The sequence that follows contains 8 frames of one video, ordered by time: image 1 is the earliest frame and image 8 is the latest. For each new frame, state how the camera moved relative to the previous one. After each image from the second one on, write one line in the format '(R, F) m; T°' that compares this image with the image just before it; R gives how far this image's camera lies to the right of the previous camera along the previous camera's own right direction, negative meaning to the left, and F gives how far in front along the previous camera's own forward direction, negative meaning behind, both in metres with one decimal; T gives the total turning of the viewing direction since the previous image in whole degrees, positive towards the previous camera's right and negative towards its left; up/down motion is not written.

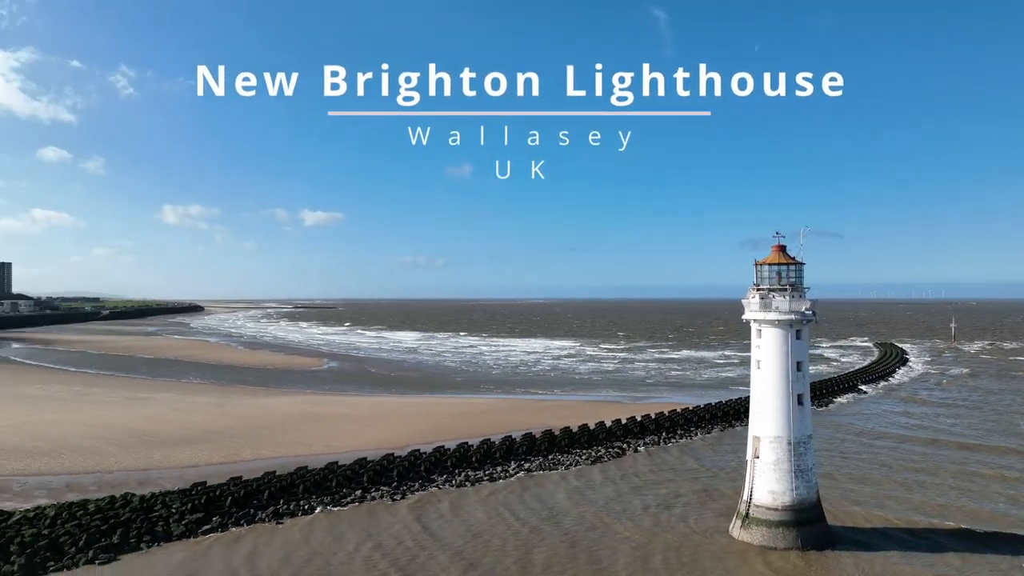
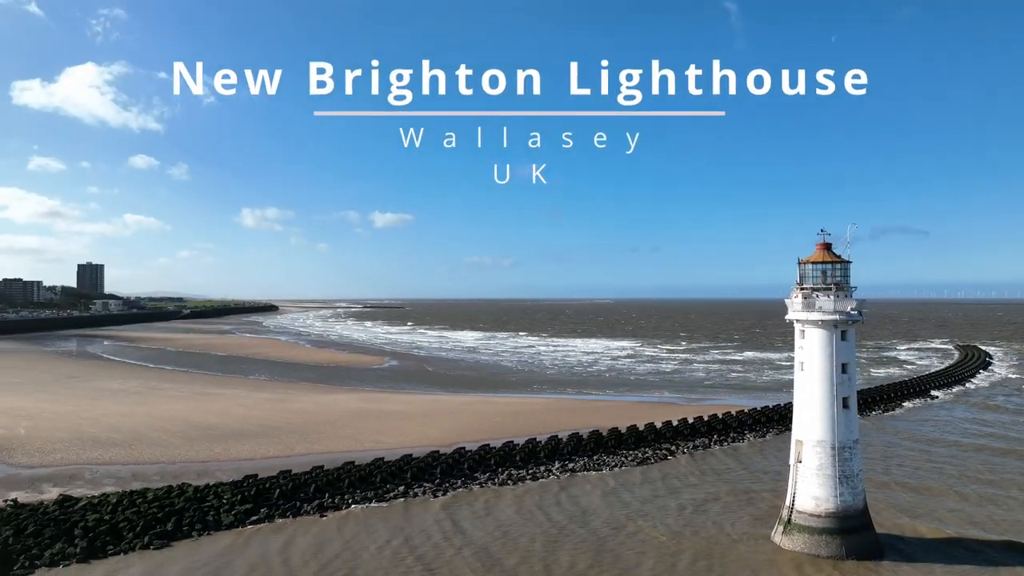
(+0.5, 0.0) m; -6°
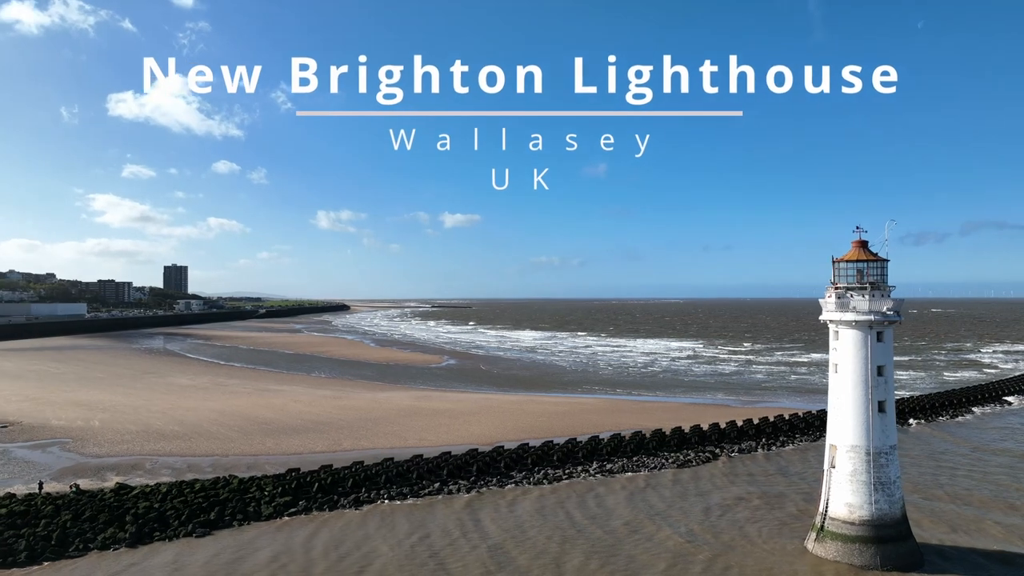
(+0.7, 0.0) m; -6°
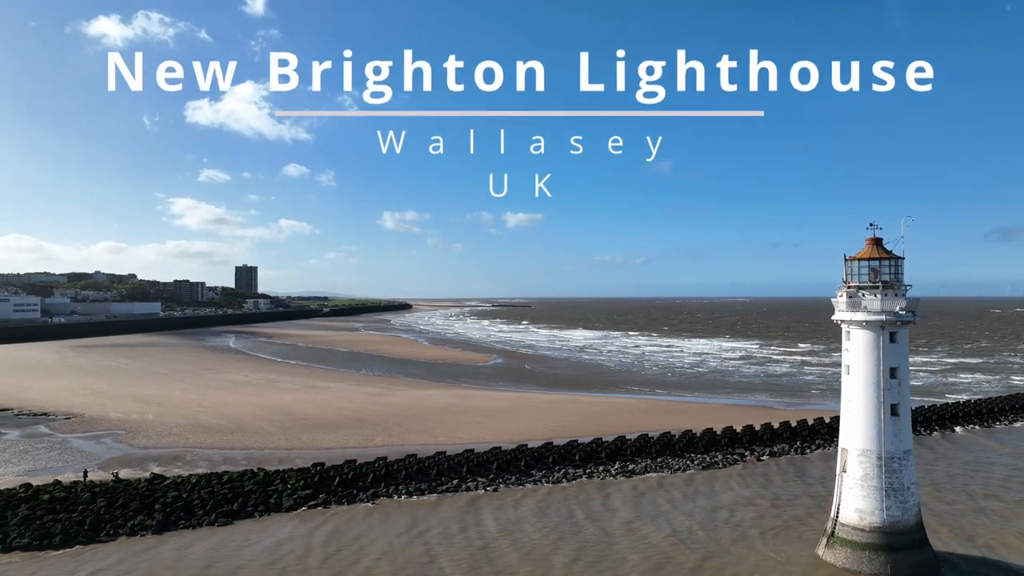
(+0.9, 0.0) m; -5°
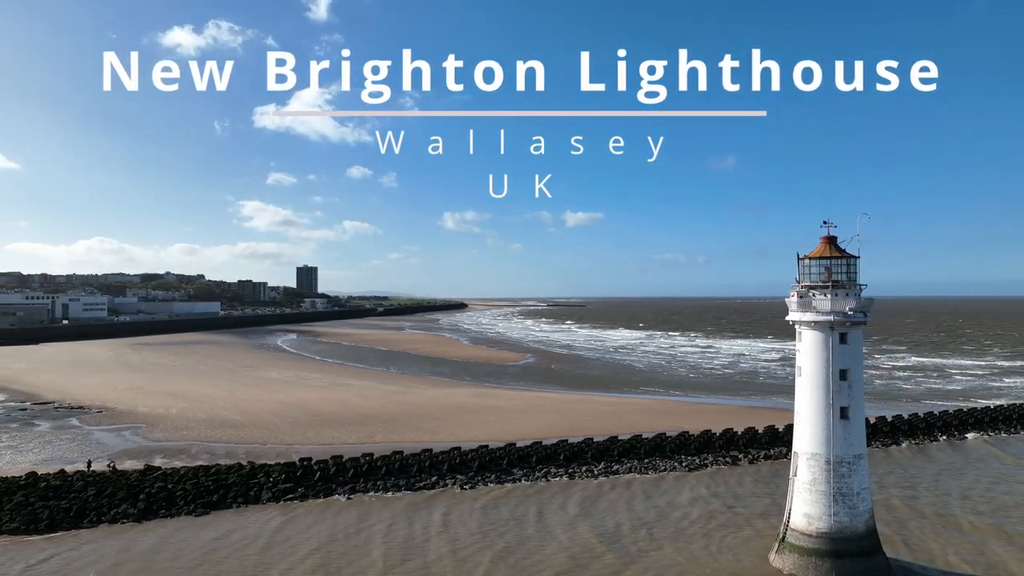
(+1.6, 0.0) m; -4°
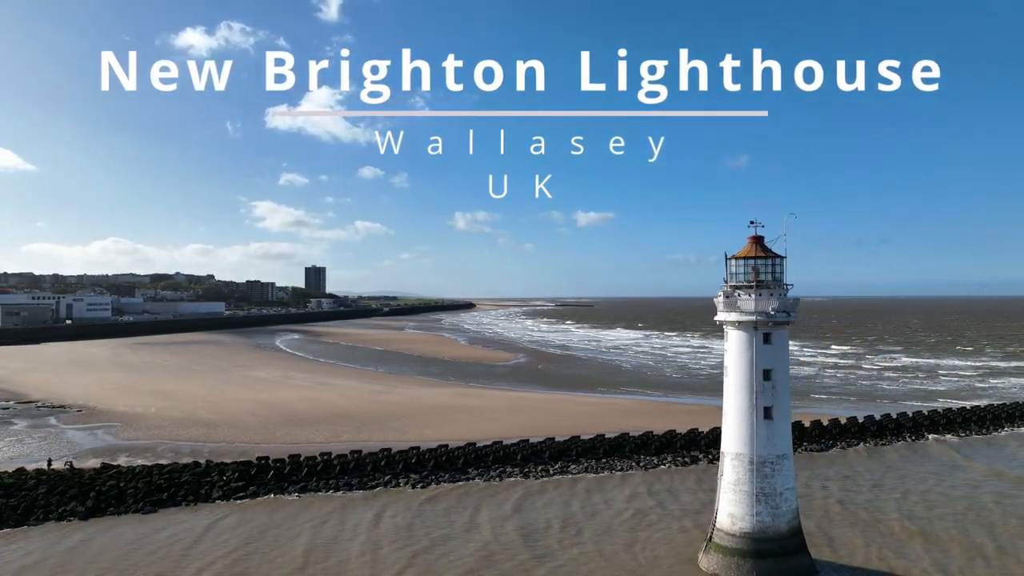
(+1.1, 0.0) m; 0°
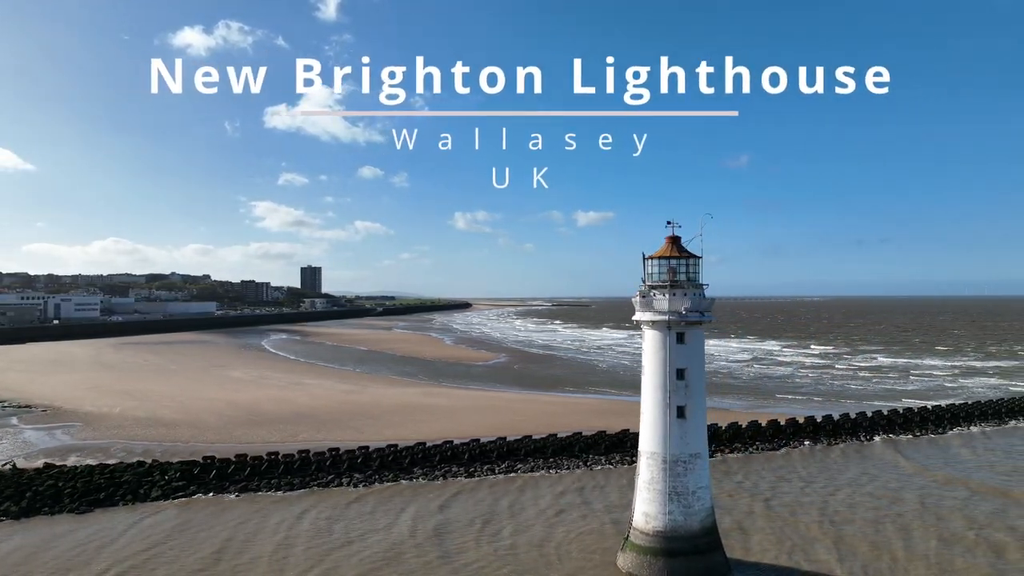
(+1.1, -0.1) m; +1°
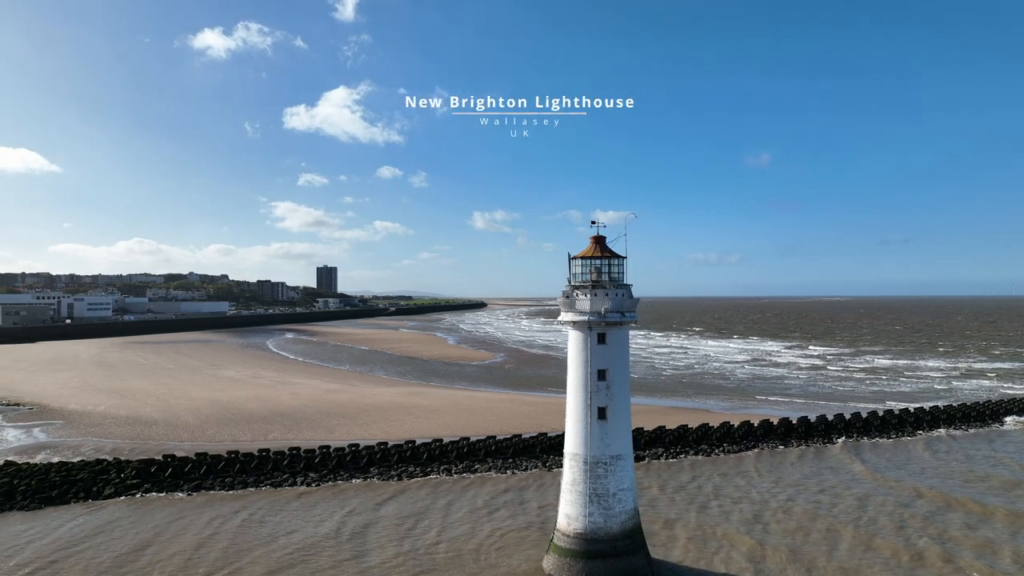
(+1.3, 0.0) m; -1°
